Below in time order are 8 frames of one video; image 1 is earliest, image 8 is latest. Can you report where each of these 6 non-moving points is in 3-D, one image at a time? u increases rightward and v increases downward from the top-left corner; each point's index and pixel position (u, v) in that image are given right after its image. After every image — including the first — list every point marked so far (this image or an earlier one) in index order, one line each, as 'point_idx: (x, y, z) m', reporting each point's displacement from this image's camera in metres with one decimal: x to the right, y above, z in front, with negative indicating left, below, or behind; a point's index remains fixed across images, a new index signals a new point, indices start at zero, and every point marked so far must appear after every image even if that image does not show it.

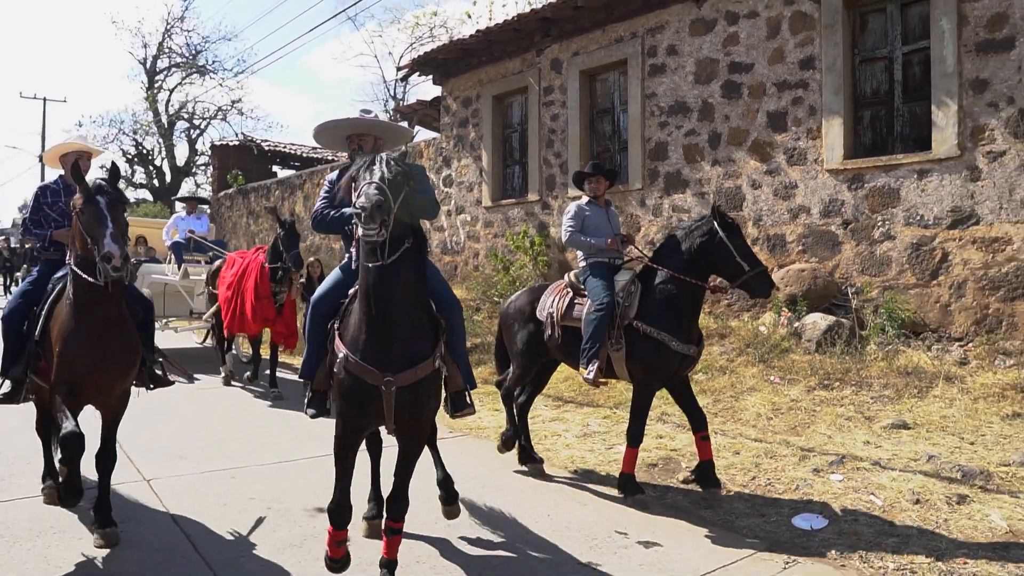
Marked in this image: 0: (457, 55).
0: (-0.9, +4.2, +13.4) m
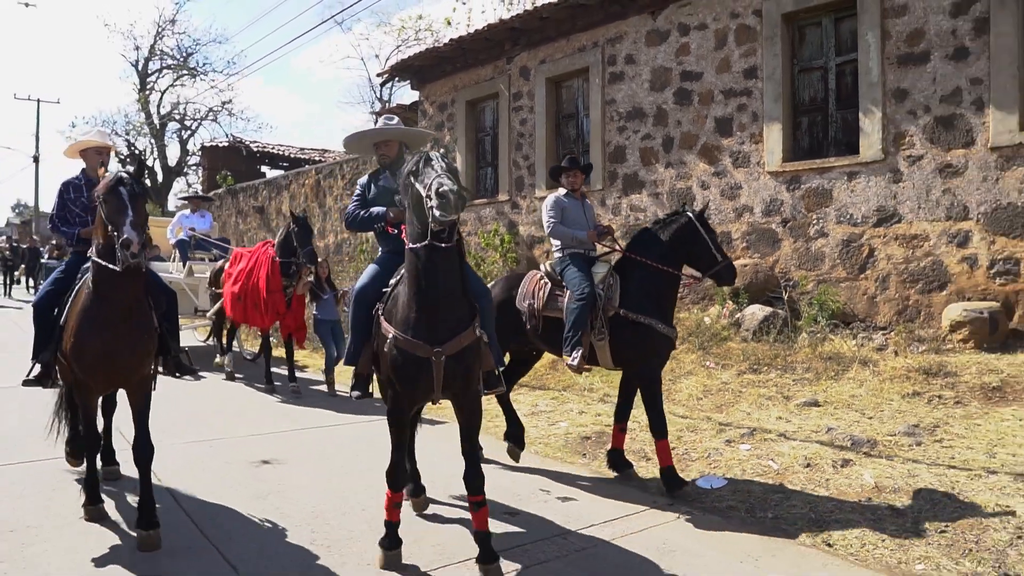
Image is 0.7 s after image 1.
0: (-1.4, +4.3, +14.0) m
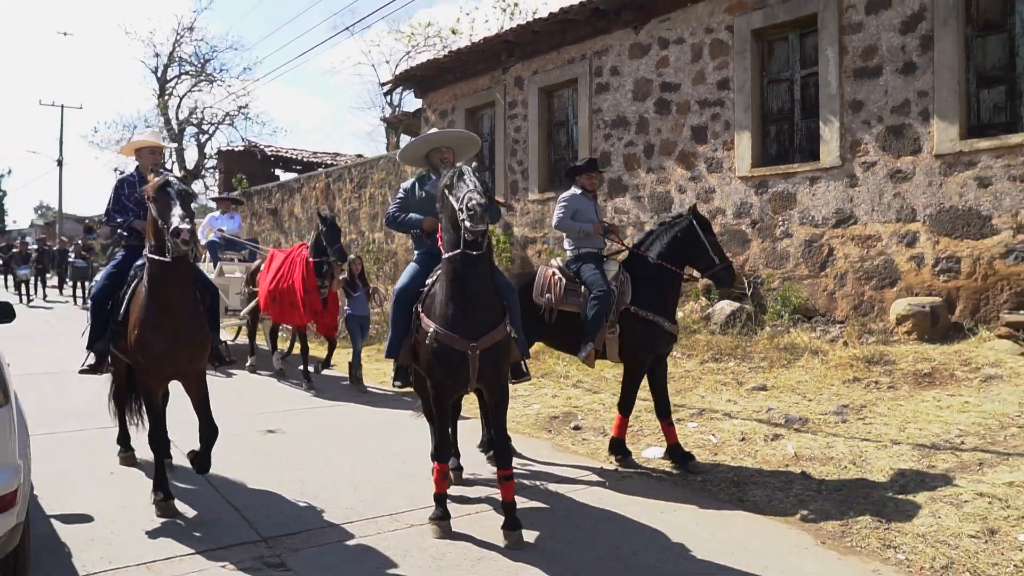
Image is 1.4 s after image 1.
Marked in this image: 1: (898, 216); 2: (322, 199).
0: (-1.5, +4.3, +14.8) m
1: (+4.4, +0.8, +8.5) m
2: (-5.0, +2.4, +19.7) m
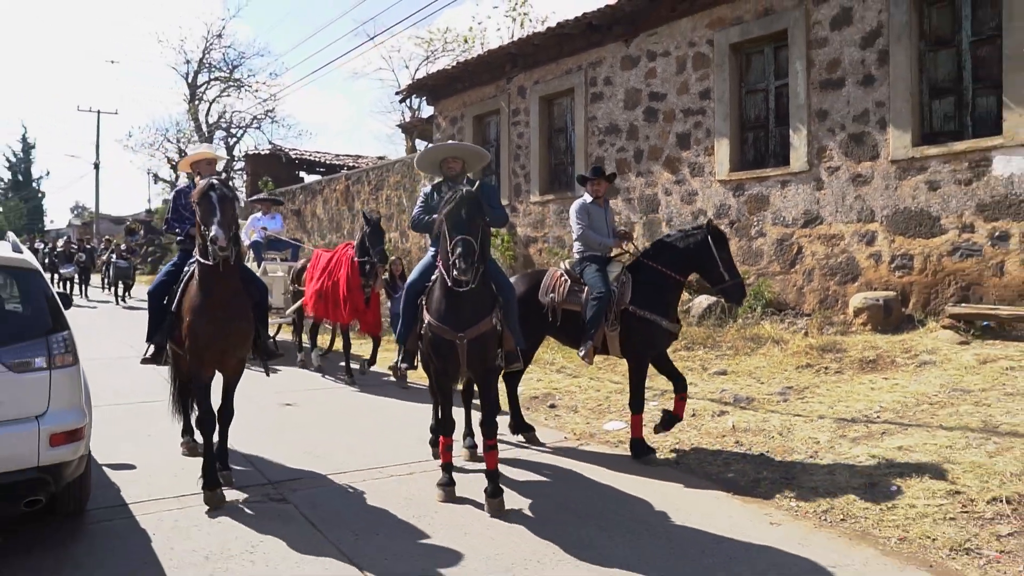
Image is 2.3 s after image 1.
0: (-1.4, +4.4, +15.7) m
1: (+4.3, +0.9, +9.2) m
2: (-4.7, +2.4, +20.7) m
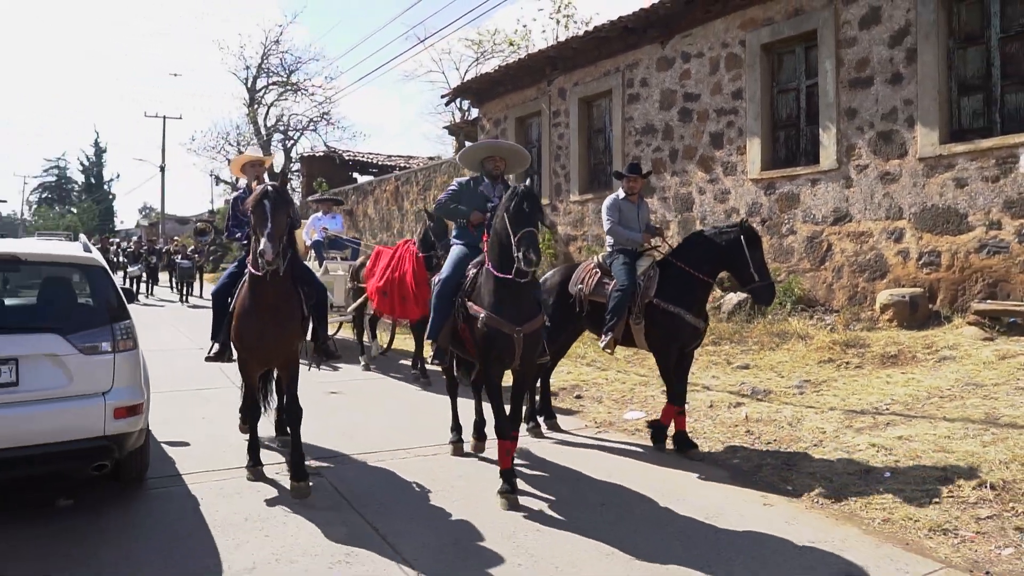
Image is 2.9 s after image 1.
0: (-0.5, +4.4, +16.2) m
1: (+4.7, +0.9, +9.3) m
2: (-3.5, +2.5, +21.4) m
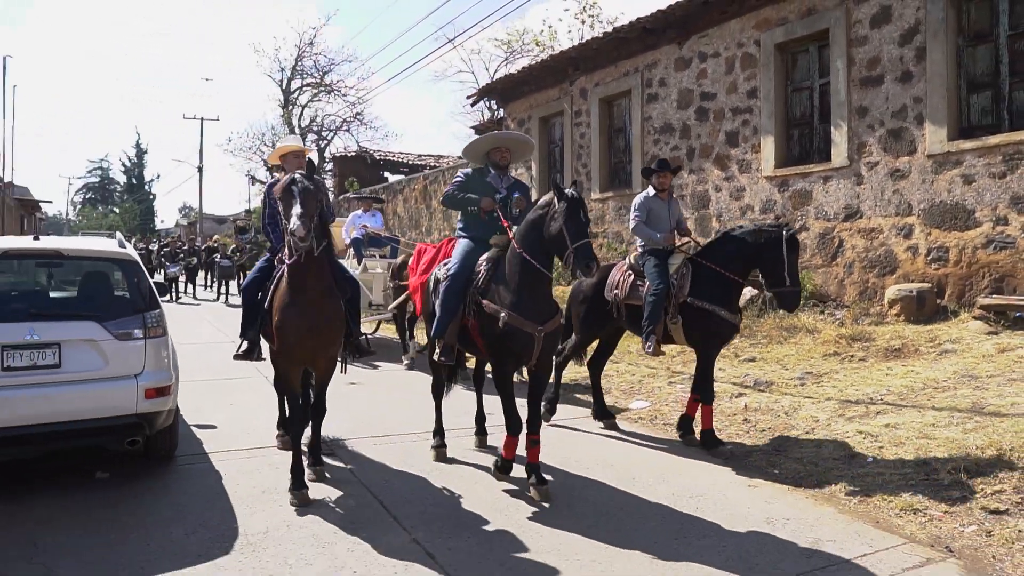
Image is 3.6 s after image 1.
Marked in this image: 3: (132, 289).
0: (0.0, +4.5, +16.5) m
1: (+4.9, +1.0, +9.5) m
2: (-2.7, +2.6, +21.9) m
3: (-2.5, 0.0, +4.9) m
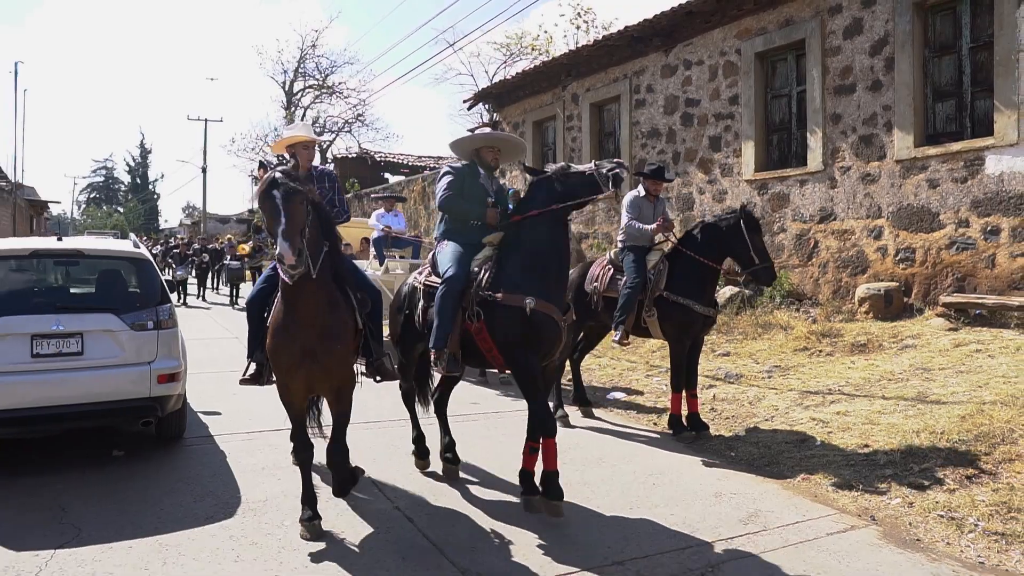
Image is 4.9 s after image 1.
0: (-0.1, +4.5, +17.0) m
1: (+4.8, +1.0, +9.9) m
2: (-2.8, +2.6, +22.4) m
3: (-2.7, 0.0, +5.4) m
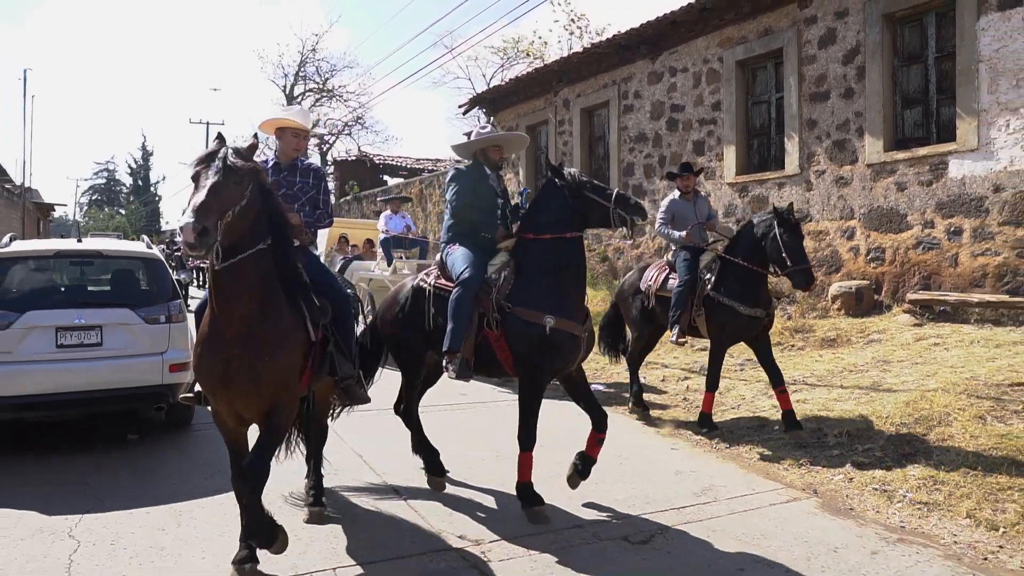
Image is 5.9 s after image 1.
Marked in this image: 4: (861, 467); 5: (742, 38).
0: (-0.3, +4.6, +17.5) m
1: (+4.6, +1.0, +10.4) m
2: (-3.0, +2.6, +22.9) m
3: (-2.8, 0.0, +5.8) m
4: (+2.4, -1.2, +5.1) m
5: (+3.7, +4.0, +11.8) m
